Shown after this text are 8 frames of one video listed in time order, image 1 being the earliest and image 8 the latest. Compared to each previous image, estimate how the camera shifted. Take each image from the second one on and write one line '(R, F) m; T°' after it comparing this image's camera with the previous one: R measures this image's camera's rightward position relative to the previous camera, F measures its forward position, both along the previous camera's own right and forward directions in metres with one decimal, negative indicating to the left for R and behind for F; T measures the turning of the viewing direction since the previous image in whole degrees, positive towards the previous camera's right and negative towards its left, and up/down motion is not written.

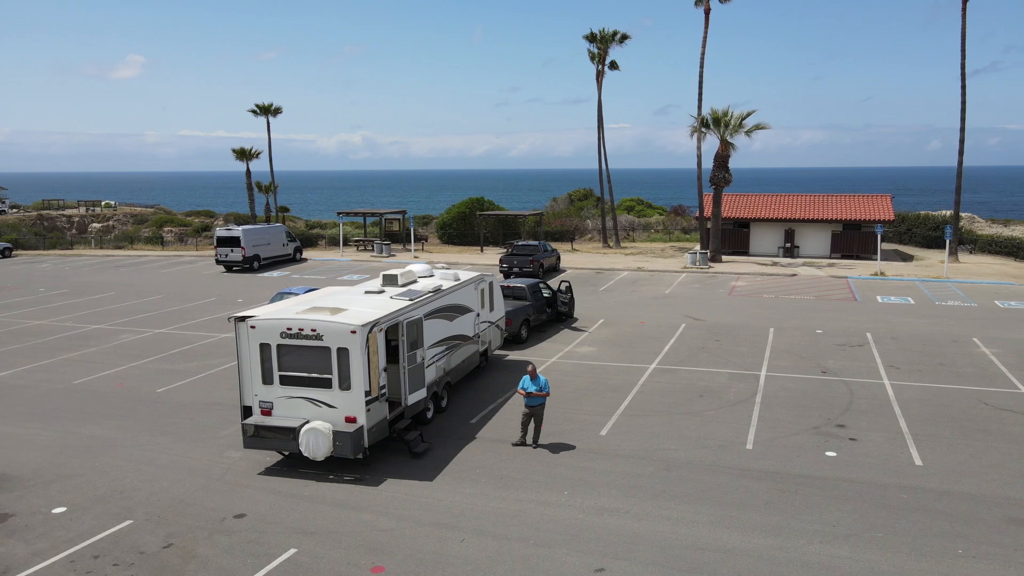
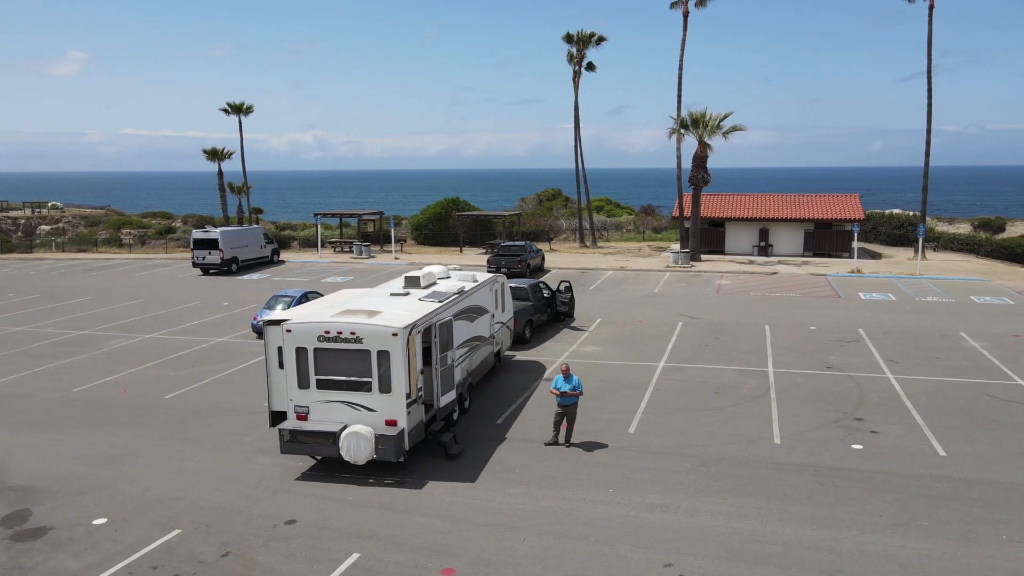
(-1.2, 0.0) m; +3°
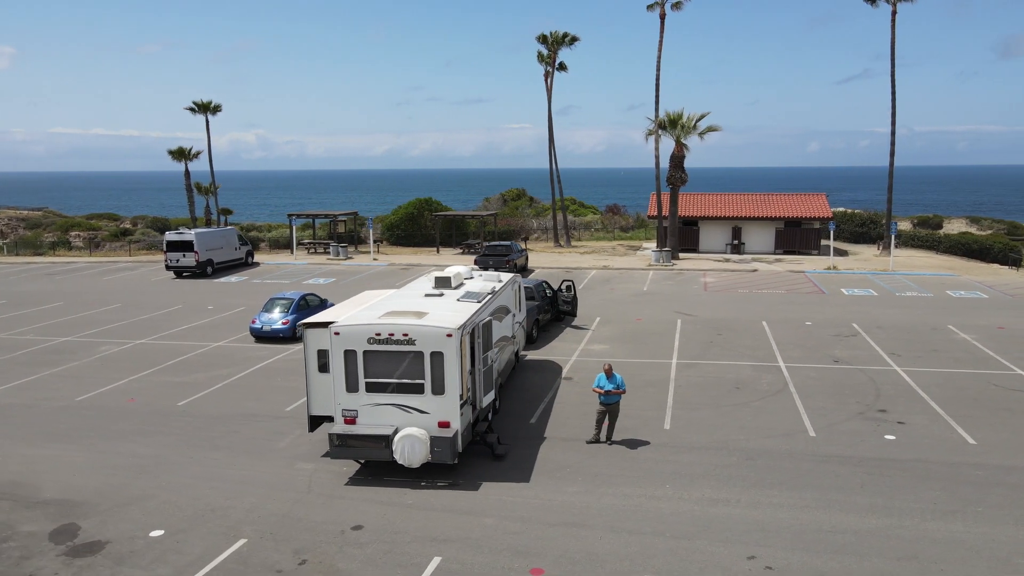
(-1.5, 0.0) m; +4°
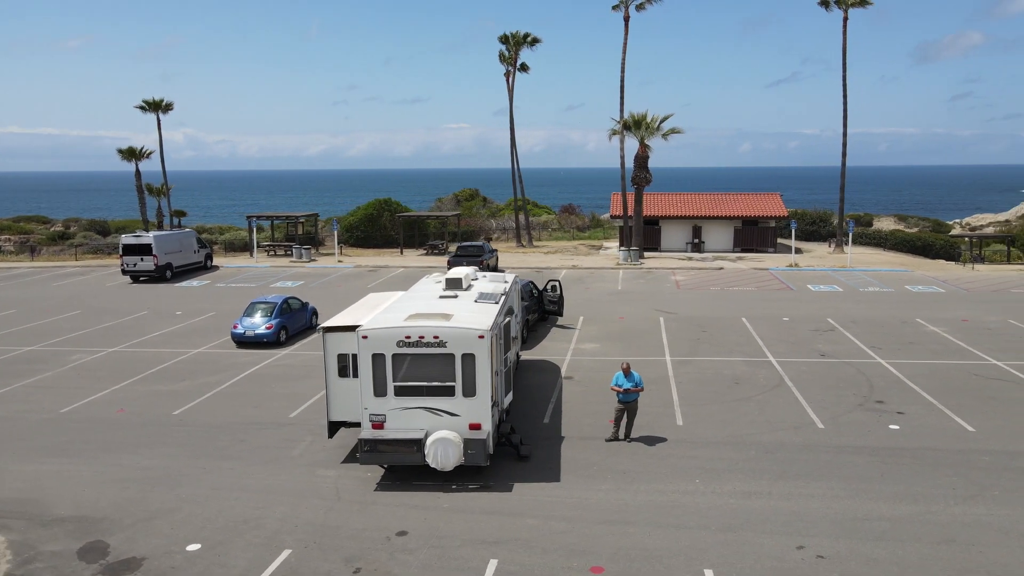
(-1.3, 0.0) m; +4°
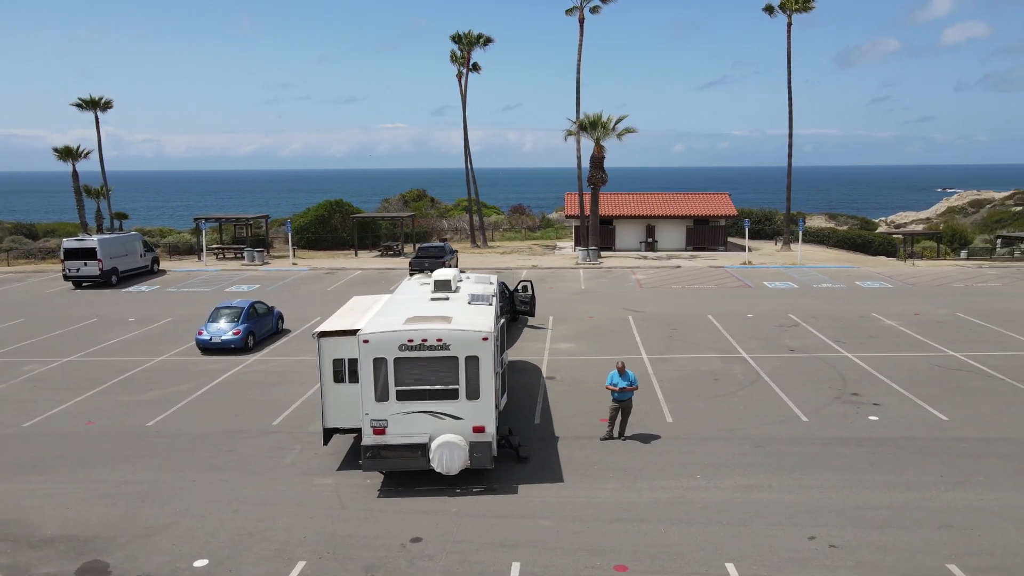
(-0.9, +0.1) m; +5°
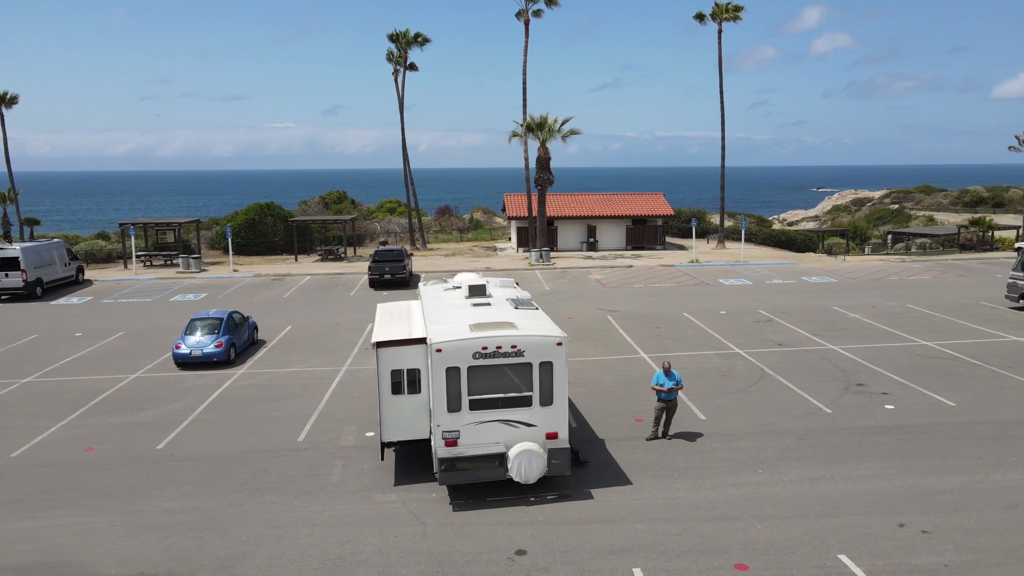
(-2.4, +0.3) m; +8°
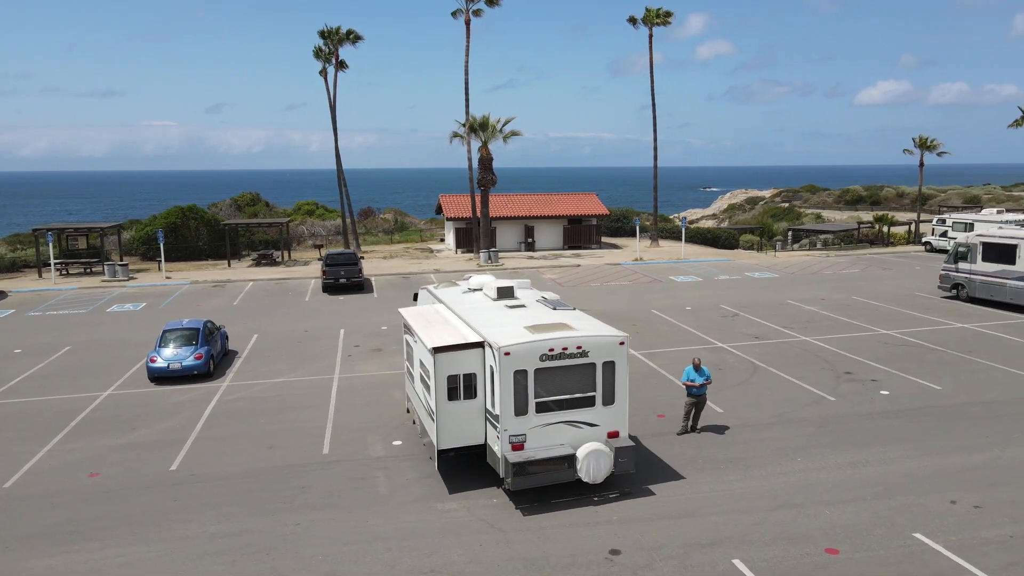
(-2.2, +0.2) m; +8°
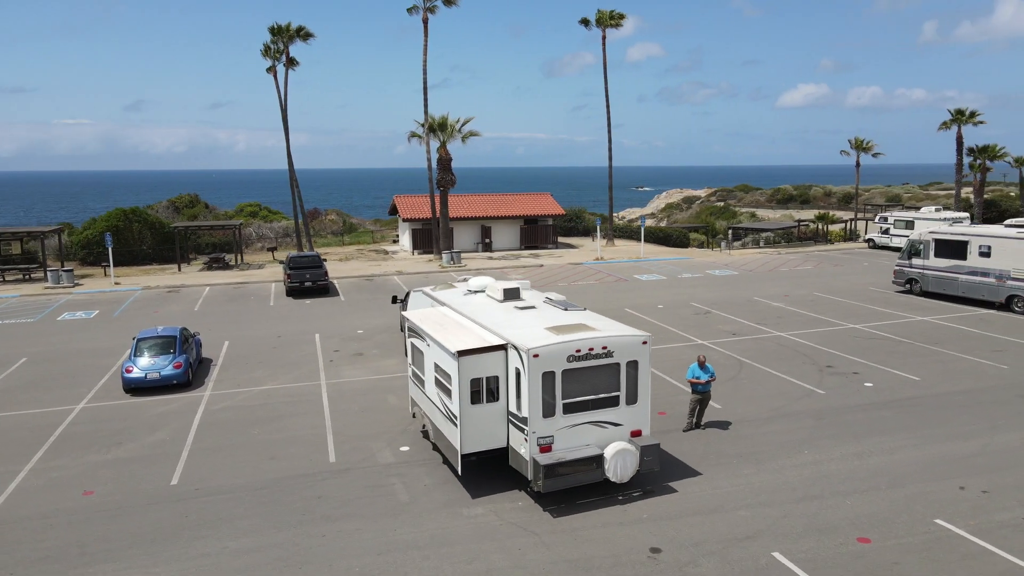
(-1.2, +0.1) m; +5°
